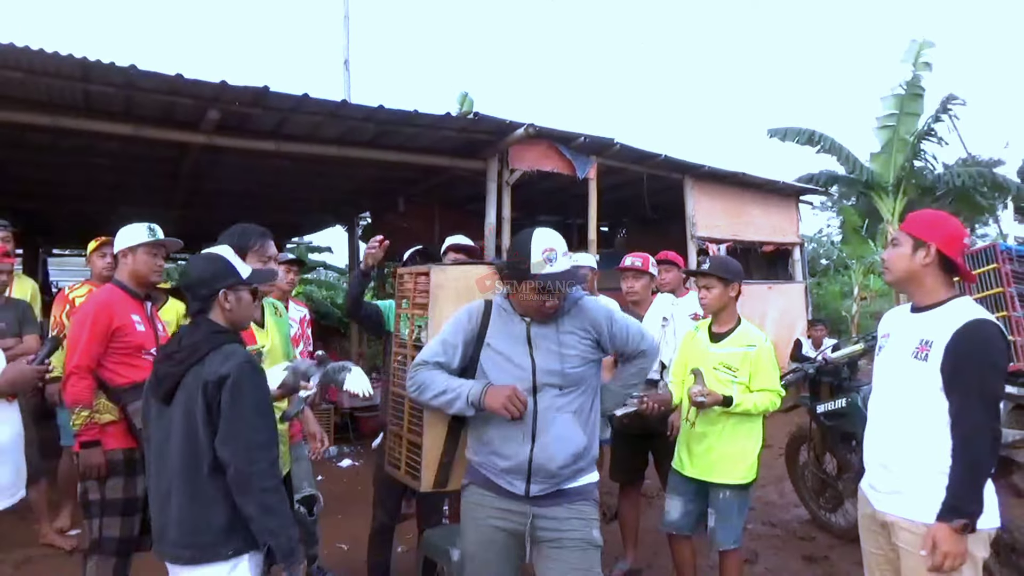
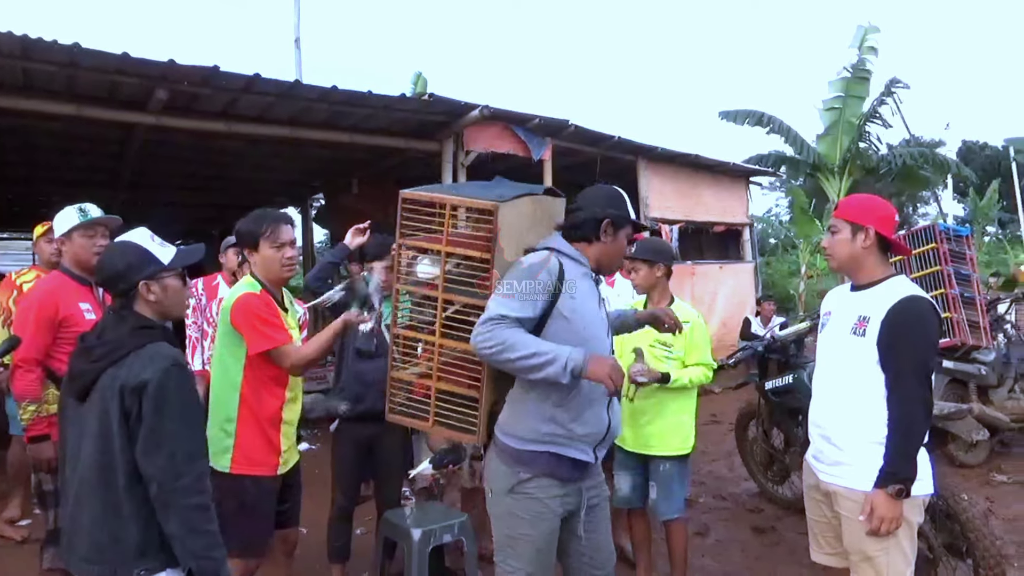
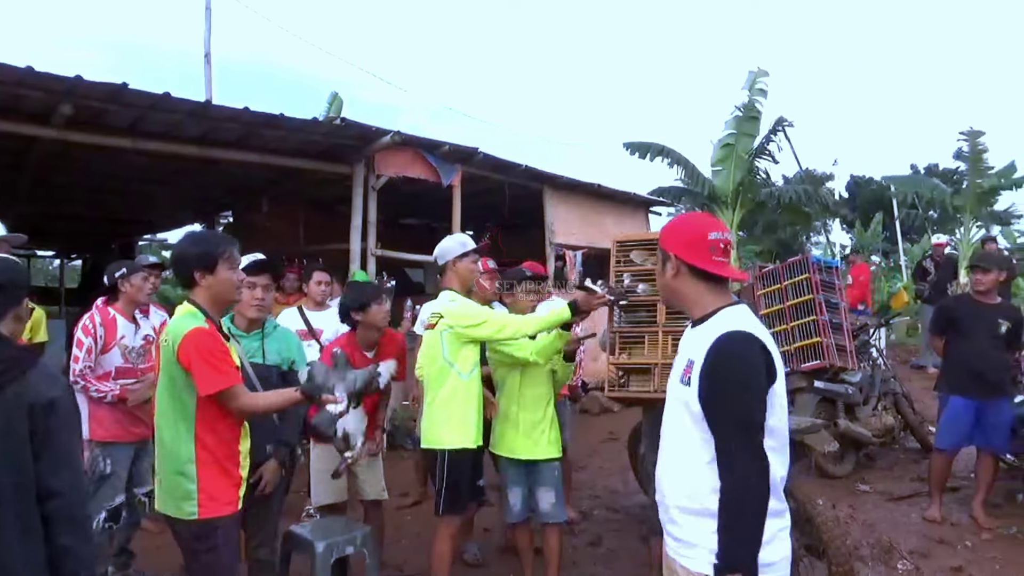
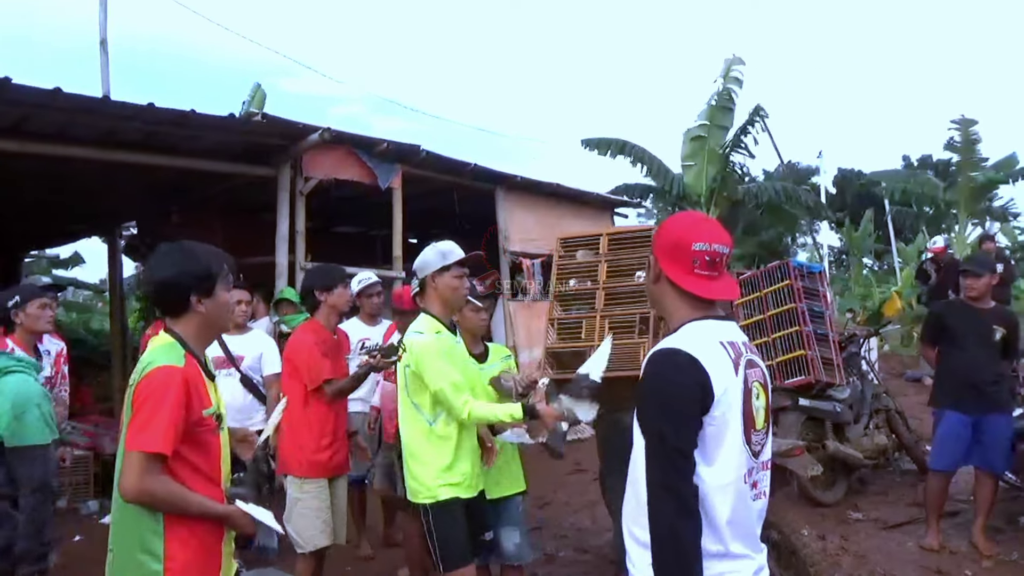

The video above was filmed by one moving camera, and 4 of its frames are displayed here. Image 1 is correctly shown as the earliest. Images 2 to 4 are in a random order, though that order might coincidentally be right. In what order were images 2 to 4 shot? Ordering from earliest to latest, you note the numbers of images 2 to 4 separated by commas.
2, 3, 4
